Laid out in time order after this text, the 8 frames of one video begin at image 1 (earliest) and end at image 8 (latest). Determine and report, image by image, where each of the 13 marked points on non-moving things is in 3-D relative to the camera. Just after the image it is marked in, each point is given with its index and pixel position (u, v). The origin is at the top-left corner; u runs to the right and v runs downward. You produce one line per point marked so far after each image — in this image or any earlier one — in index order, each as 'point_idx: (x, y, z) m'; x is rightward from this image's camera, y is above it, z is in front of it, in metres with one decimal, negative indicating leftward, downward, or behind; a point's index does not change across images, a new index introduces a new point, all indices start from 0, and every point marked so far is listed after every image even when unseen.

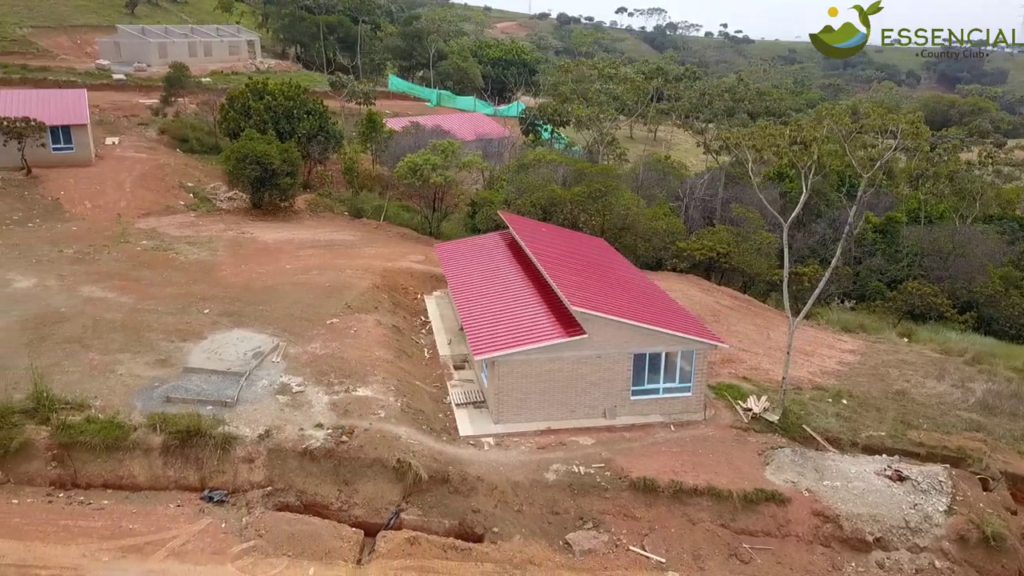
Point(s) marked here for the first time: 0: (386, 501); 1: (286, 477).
0: (-2.5, -4.3, +16.5) m
1: (-4.6, -3.9, +16.7) m
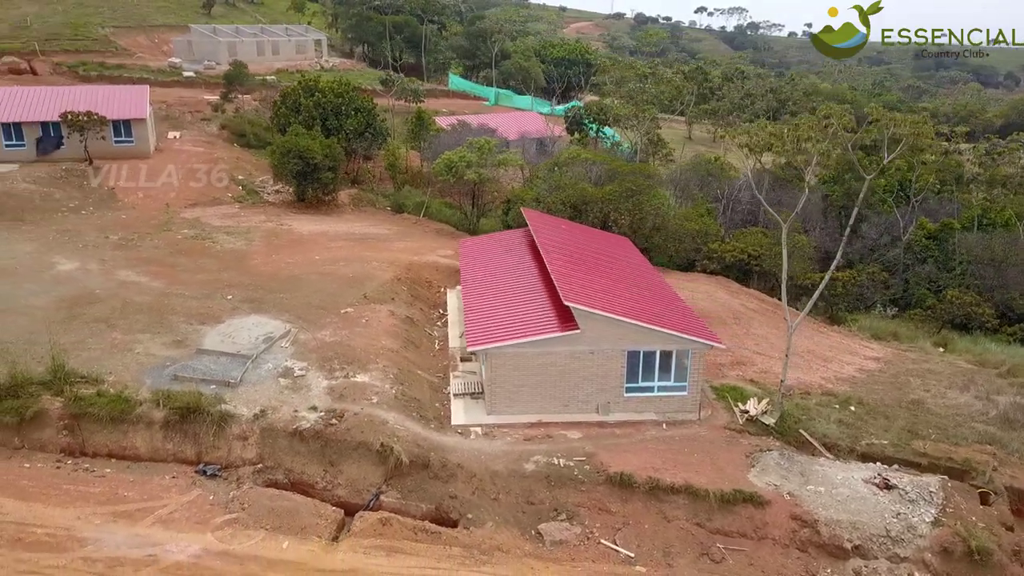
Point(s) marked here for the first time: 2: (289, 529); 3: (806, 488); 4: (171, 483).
0: (-3.0, -4.1, +17.1) m
1: (-5.1, -3.6, +17.5) m
2: (-4.3, -4.6, +15.6) m
3: (+6.1, -4.2, +17.0) m
4: (-7.0, -4.0, +16.7) m
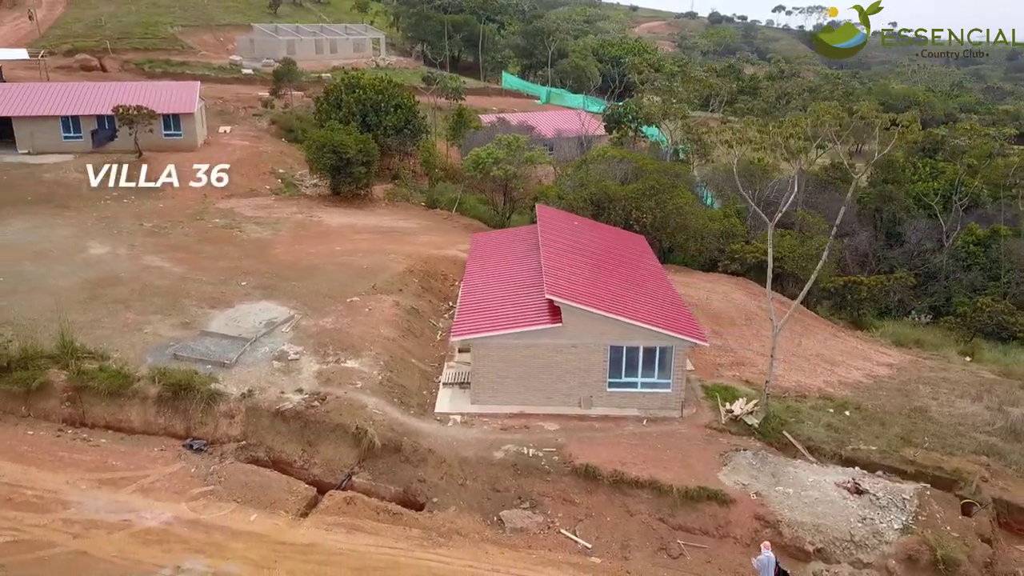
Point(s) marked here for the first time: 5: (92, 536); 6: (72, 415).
0: (-3.7, -3.8, +17.7) m
1: (-5.7, -3.2, +18.2) m
2: (-5.1, -4.3, +16.4) m
3: (+5.4, -4.2, +16.9) m
4: (-7.6, -3.6, +17.7) m
5: (-7.7, -4.5, +14.9) m
6: (-9.9, -2.9, +18.5) m
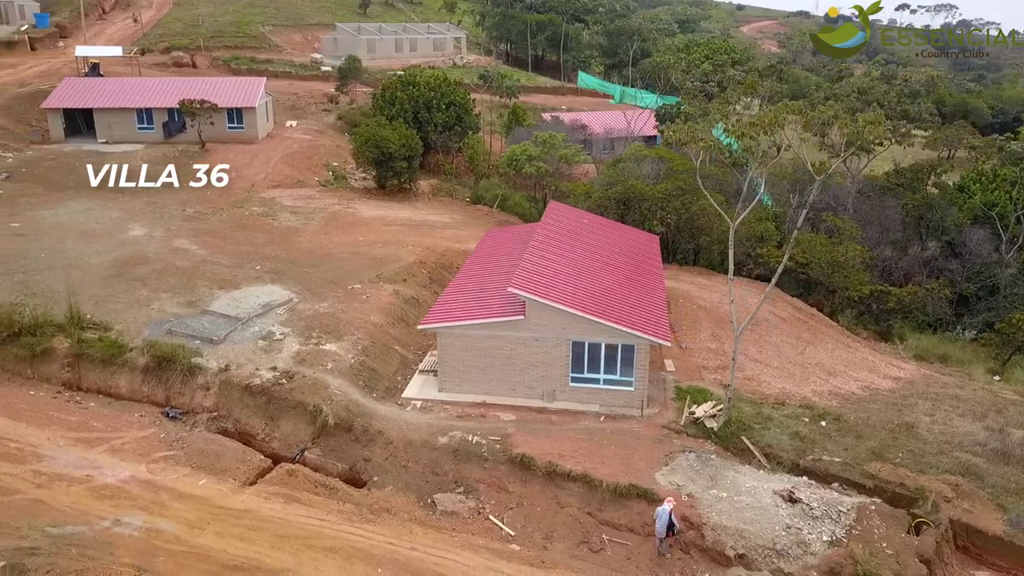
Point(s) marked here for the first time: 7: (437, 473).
0: (-4.9, -3.5, +18.6) m
1: (-6.8, -2.8, +19.4) m
2: (-6.5, -3.9, +17.5) m
3: (+4.0, -4.2, +16.7) m
4: (-8.8, -3.1, +19.1) m
5: (-9.3, -4.0, +16.4) m
6: (-11.0, -2.3, +20.2) m
7: (-1.6, -4.0, +17.6) m
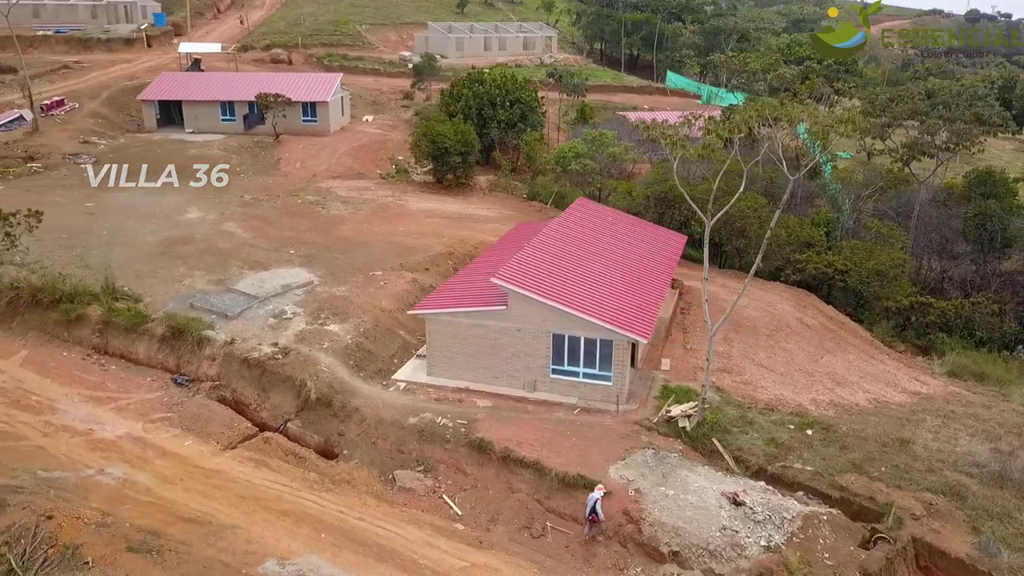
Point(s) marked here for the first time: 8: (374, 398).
0: (-5.6, -3.0, +19.9) m
1: (-7.3, -2.3, +20.9) m
2: (-7.3, -3.4, +19.0) m
3: (+2.9, -4.1, +16.7) m
4: (-9.3, -2.5, +20.9) m
5: (-10.2, -3.3, +18.3) m
6: (-11.3, -1.5, +22.2) m
7: (-2.5, -3.7, +18.4) m
8: (-3.3, -2.7, +19.8) m
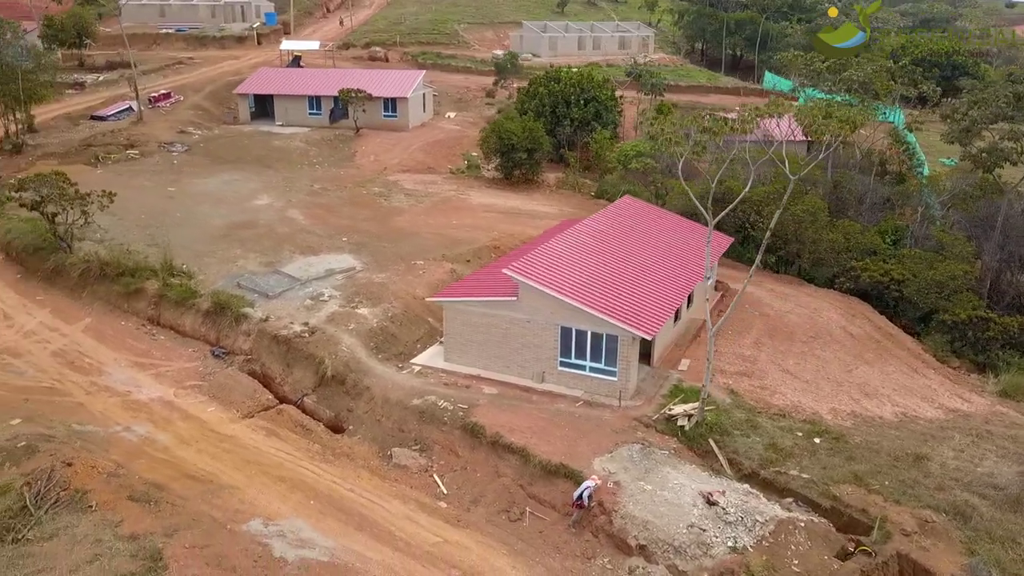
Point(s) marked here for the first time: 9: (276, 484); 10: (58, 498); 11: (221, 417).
0: (-5.4, -2.5, +21.1) m
1: (-6.9, -1.7, +22.3) m
2: (-7.2, -2.8, +20.4) m
3: (+2.5, -4.0, +16.8) m
4: (-9.0, -1.8, +22.6) m
5: (-10.2, -2.7, +20.1) m
6: (-10.7, -0.8, +24.2) m
7: (-2.6, -3.3, +19.2) m
8: (-3.2, -2.3, +20.7) m
9: (-5.0, -4.2, +17.4) m
10: (-8.7, -4.0, +15.6) m
11: (-7.0, -3.1, +19.7) m
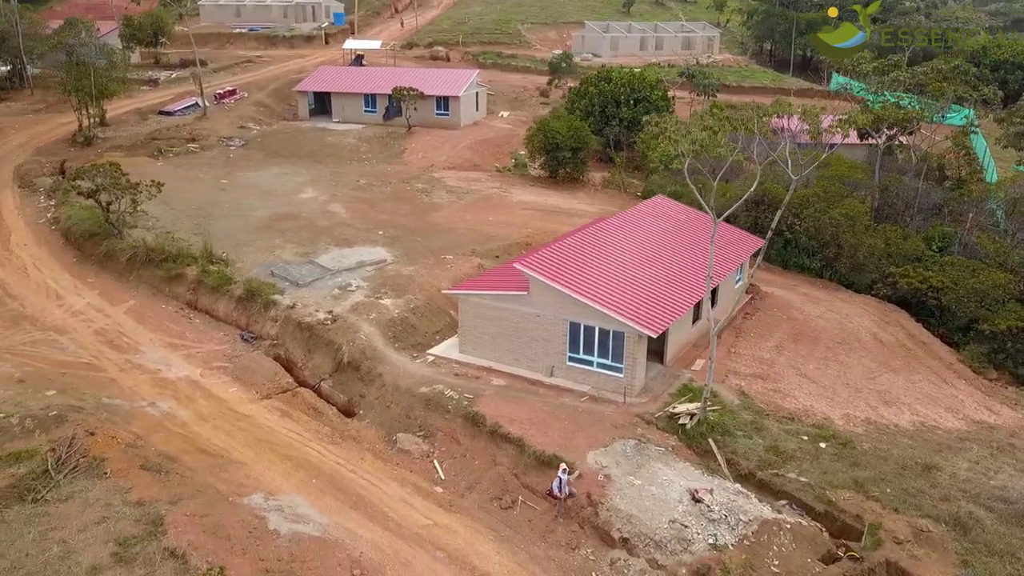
0: (-5.1, -2.3, +21.9) m
1: (-6.5, -1.4, +23.3) m
2: (-7.0, -2.5, +21.4) m
3: (+2.4, -3.9, +17.0) m
4: (-8.5, -1.4, +23.8) m
5: (-10.0, -2.2, +21.4) m
6: (-10.1, -0.4, +25.5) m
7: (-2.5, -3.1, +19.8) m
8: (-3.0, -2.1, +21.4) m
9: (-5.1, -3.9, +18.2) m
10: (-9.0, -3.6, +16.8) m
11: (-6.9, -2.8, +20.7) m
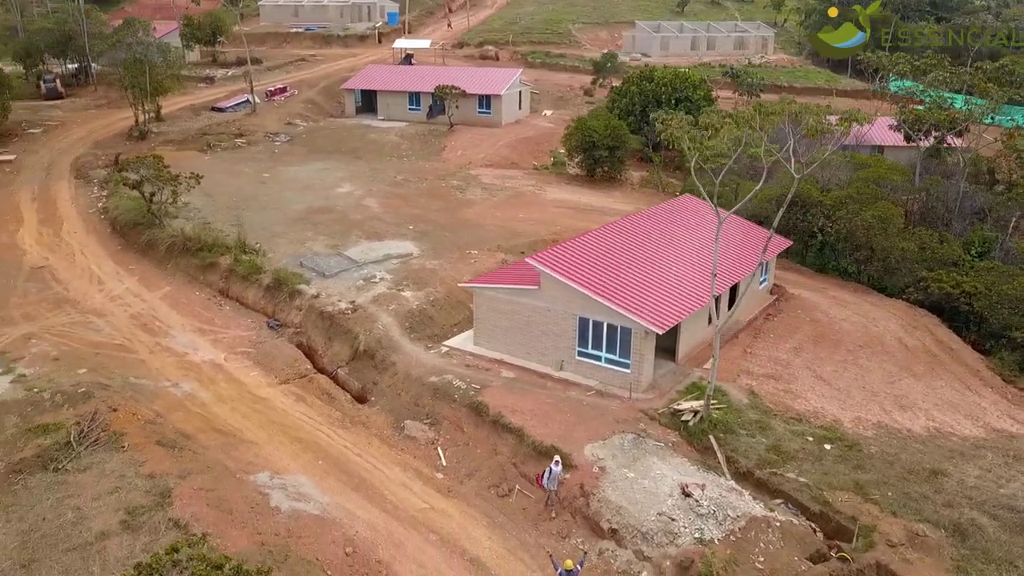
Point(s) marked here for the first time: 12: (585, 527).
0: (-4.8, -2.0, +22.6) m
1: (-6.1, -1.1, +24.1) m
2: (-6.7, -2.2, +22.3) m
3: (+2.3, -3.8, +17.2) m
4: (-8.1, -1.1, +24.7) m
5: (-9.7, -1.8, +22.5) m
6: (-9.4, 0.0, +26.5) m
7: (-2.4, -2.9, +20.4) m
8: (-2.7, -1.9, +21.9) m
9: (-5.1, -3.6, +18.9) m
10: (-9.0, -3.3, +17.8) m
11: (-6.7, -2.5, +21.5) m
12: (+1.4, -4.8, +16.4) m
